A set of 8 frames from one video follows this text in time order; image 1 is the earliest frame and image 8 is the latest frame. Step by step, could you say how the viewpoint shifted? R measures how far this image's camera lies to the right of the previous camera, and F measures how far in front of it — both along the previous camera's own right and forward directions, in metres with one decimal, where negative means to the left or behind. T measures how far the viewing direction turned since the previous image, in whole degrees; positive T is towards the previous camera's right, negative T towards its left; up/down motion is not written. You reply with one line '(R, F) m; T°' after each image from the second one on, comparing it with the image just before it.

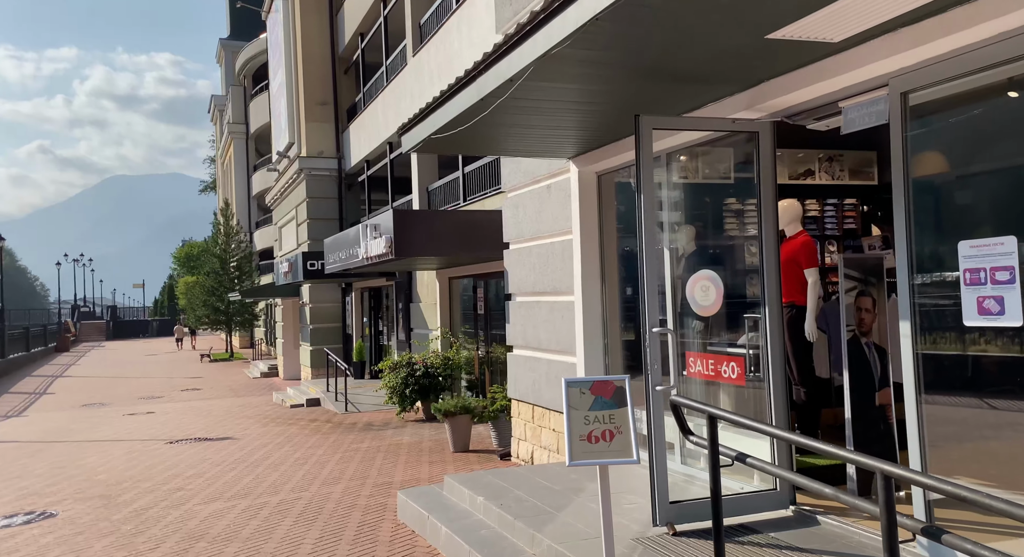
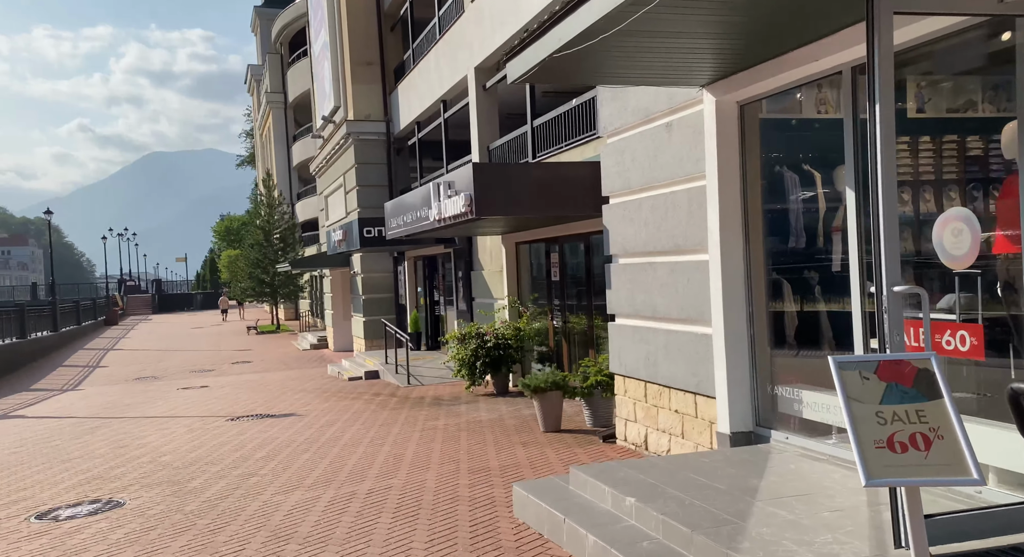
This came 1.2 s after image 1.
(-0.6, +1.0) m; -2°
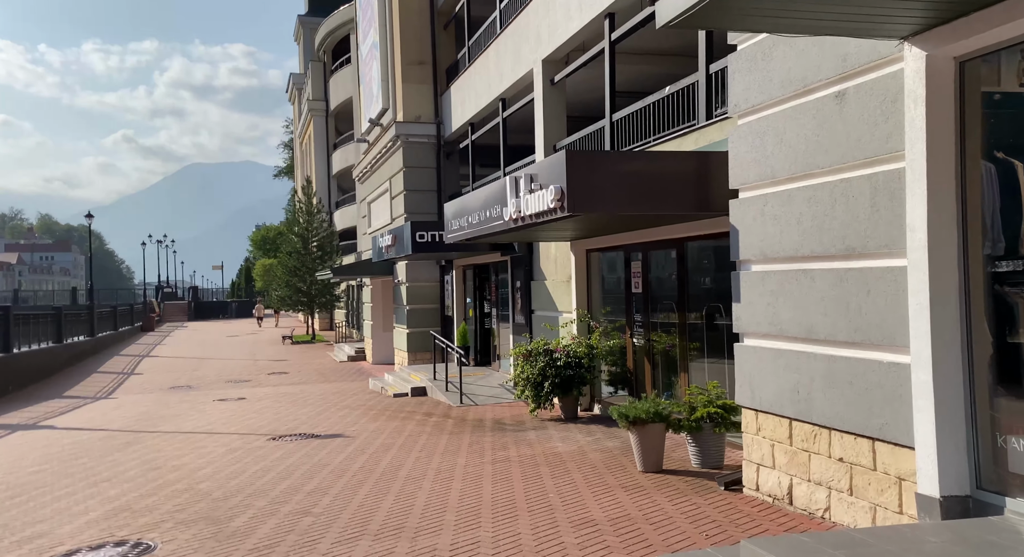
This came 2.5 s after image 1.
(-0.6, +1.4) m; -2°
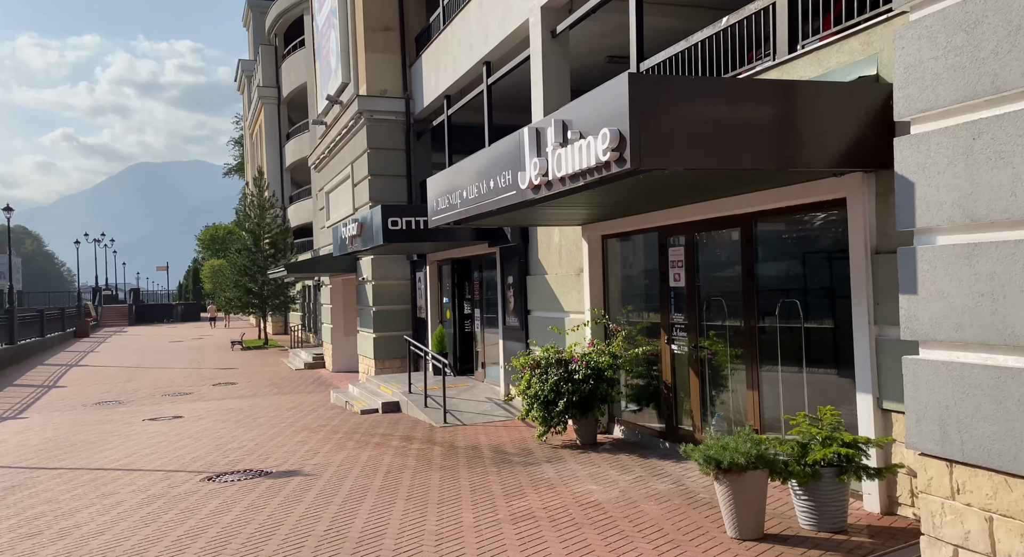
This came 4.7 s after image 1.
(-0.5, +2.4) m; +3°
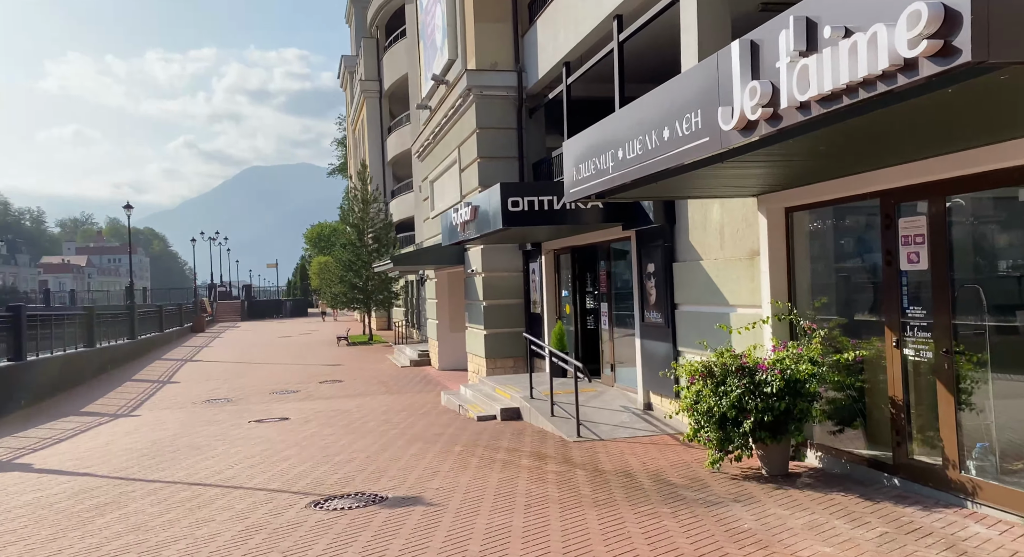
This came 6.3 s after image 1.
(-0.6, +1.9) m; -6°
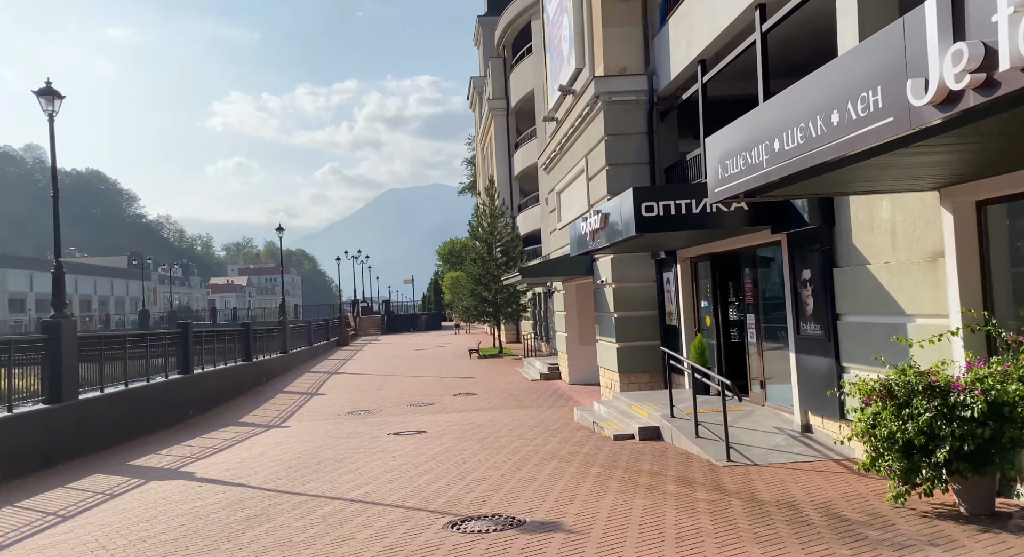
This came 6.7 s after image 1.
(-0.2, +0.7) m; -8°
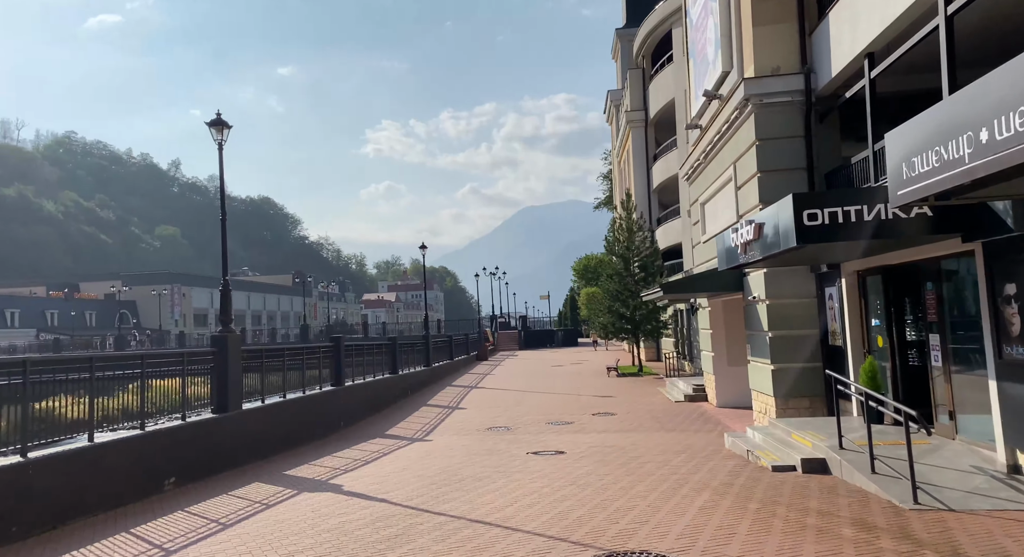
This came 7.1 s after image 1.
(-0.2, +0.8) m; -9°
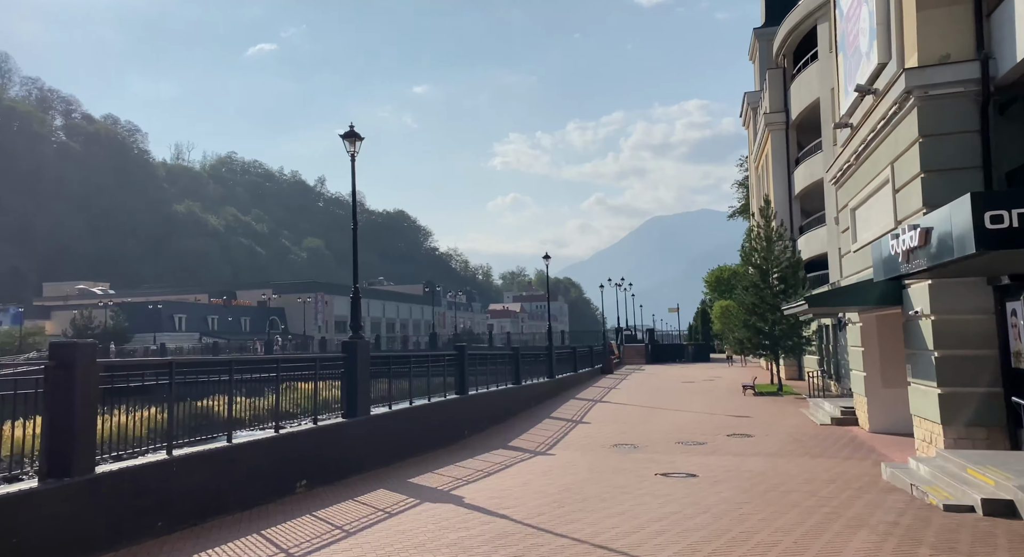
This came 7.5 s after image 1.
(-0.1, +1.1) m; -8°
